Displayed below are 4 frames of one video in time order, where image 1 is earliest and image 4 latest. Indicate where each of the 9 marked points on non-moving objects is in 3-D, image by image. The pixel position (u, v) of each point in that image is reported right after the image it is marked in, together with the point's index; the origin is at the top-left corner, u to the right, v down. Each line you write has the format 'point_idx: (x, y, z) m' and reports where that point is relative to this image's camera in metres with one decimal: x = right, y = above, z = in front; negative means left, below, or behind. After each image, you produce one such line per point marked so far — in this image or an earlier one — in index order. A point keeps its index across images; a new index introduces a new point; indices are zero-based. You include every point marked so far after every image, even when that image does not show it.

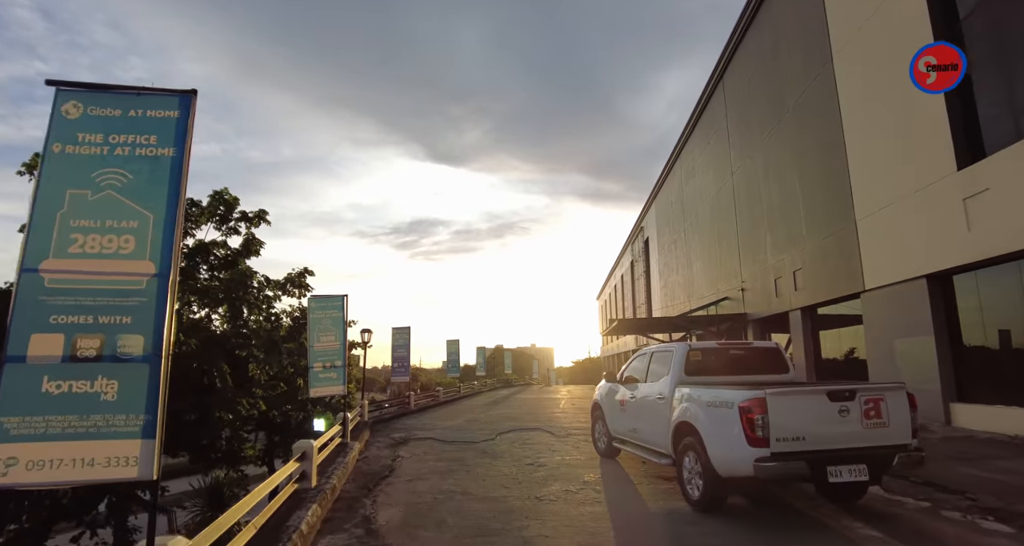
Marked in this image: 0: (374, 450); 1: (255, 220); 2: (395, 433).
0: (-2.6, -3.3, +9.7) m
1: (-5.7, +1.2, +11.8) m
2: (-2.6, -3.6, +11.7) m
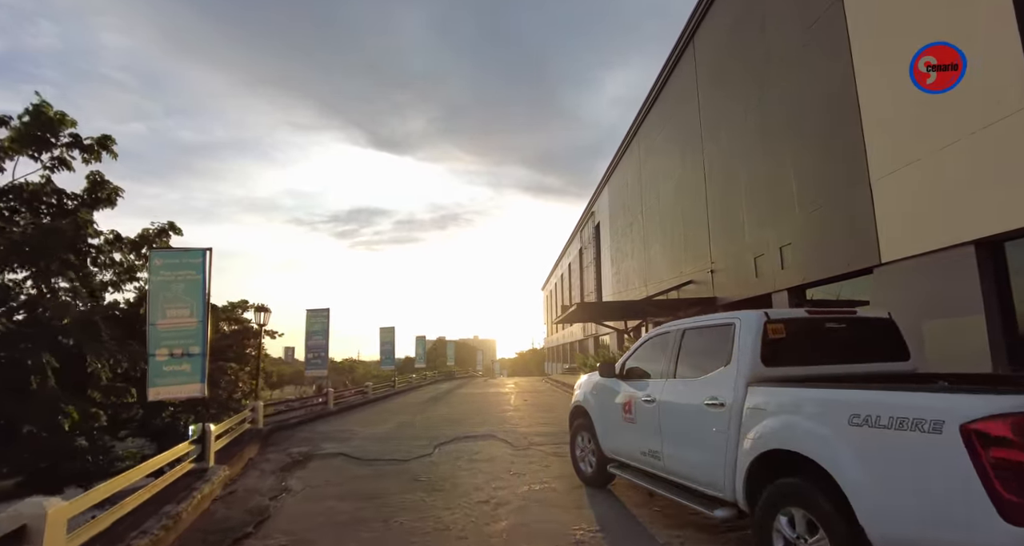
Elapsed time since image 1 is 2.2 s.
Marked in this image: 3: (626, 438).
0: (-3.3, -2.6, +6.6) m
1: (-6.6, +2.0, +8.3) m
2: (-3.6, -2.9, +8.6) m
3: (+1.1, -1.6, +5.0) m
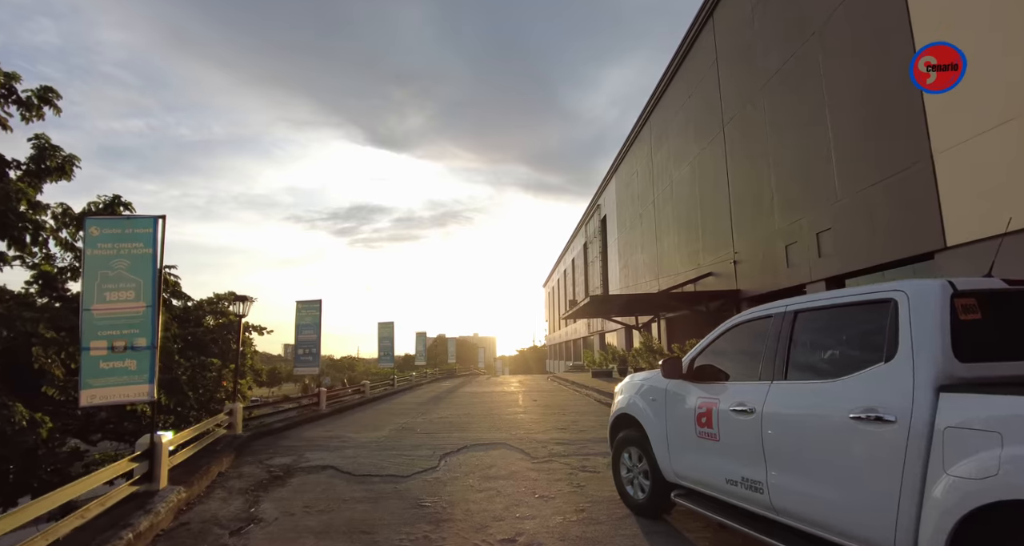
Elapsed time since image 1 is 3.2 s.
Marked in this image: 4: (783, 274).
0: (-3.0, -2.3, +5.4) m
1: (-6.3, +2.2, +7.0) m
2: (-3.3, -2.6, +7.3) m
3: (+1.4, -1.3, +3.7) m
4: (+7.5, 0.0, +14.6) m
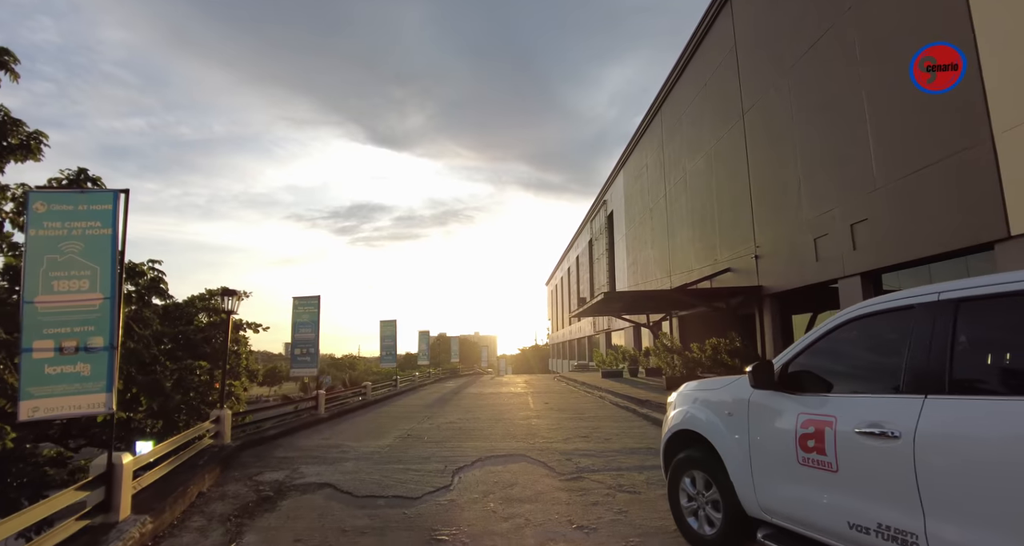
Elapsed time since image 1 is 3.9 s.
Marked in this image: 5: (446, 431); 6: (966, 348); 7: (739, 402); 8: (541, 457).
0: (-2.8, -2.2, +4.5) m
1: (-6.1, +2.4, +6.2) m
2: (-3.1, -2.5, +6.5) m
3: (+1.6, -1.2, +2.9) m
4: (+7.8, +0.1, +13.7) m
5: (-1.1, -2.8, +9.4) m
6: (+2.0, -0.3, +2.4) m
7: (+1.5, -0.9, +3.6) m
8: (+0.4, -2.5, +7.1) m
